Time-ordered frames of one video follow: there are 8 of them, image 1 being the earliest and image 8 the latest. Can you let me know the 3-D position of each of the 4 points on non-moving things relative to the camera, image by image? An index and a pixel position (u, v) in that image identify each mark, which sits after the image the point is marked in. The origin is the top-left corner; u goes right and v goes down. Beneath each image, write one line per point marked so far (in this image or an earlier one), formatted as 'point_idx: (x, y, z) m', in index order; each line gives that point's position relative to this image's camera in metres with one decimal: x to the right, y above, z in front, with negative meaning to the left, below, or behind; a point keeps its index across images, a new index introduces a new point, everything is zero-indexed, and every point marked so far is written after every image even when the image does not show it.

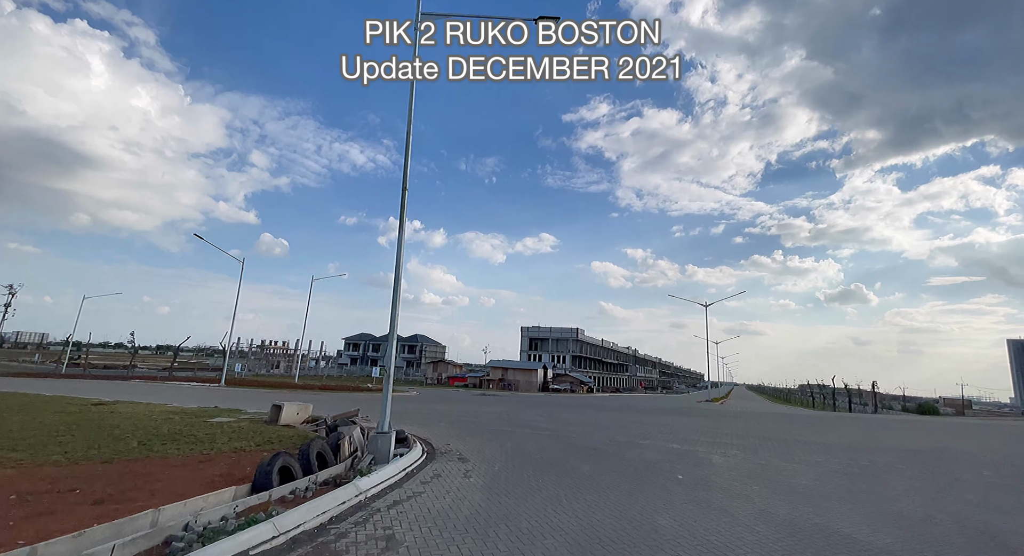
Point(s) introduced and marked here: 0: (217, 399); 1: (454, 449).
0: (-11.3, -4.7, +18.6) m
1: (-1.2, -3.4, +9.6) m
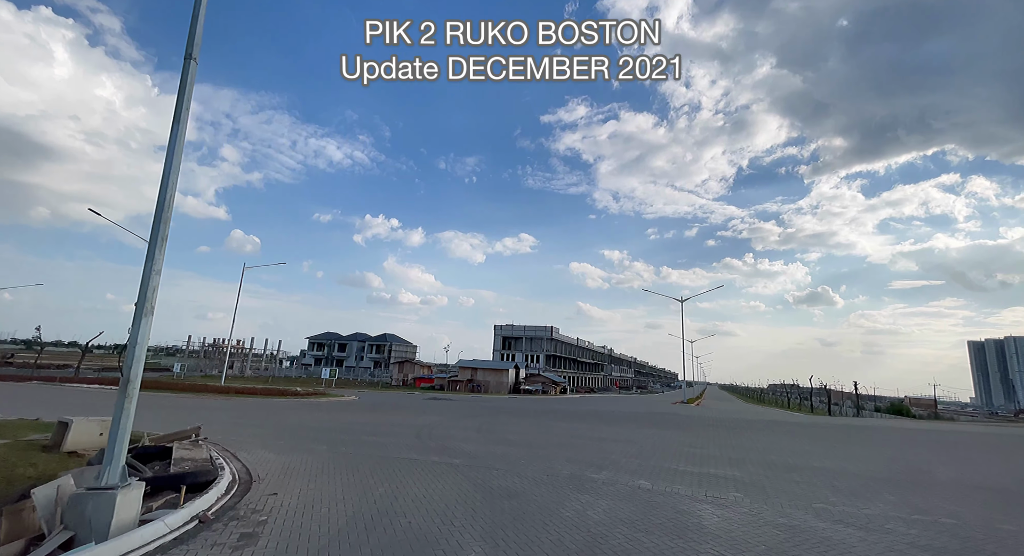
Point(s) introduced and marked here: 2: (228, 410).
0: (-13.4, -3.9, +14.1) m
1: (-2.8, -2.6, +5.6) m
2: (-10.8, -5.0, +18.4) m
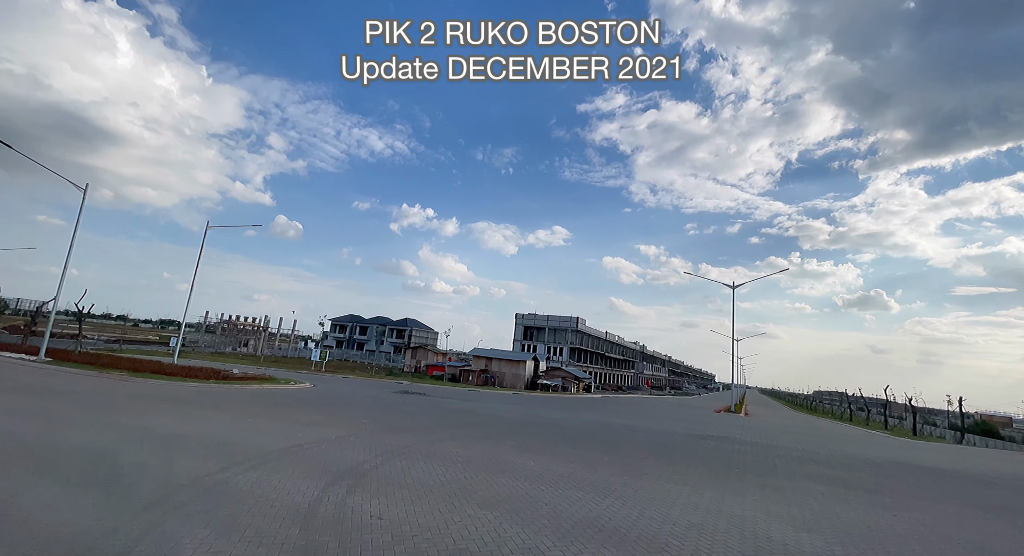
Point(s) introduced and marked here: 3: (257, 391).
0: (-14.5, -1.9, +8.5) m
1: (-4.5, -1.2, -0.8) m
2: (-11.7, -3.1, +12.5) m
3: (-9.5, -4.2, +18.0) m
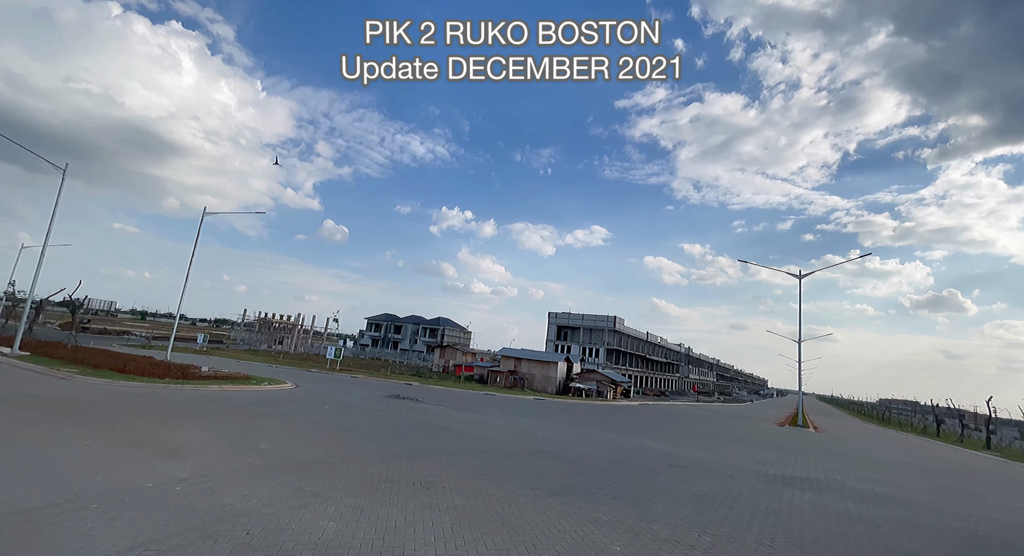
0: (-15.2, -1.3, +5.7) m
1: (-6.0, -0.5, -4.4) m
2: (-12.0, -2.5, +9.5) m
3: (-9.4, -3.6, +14.8) m
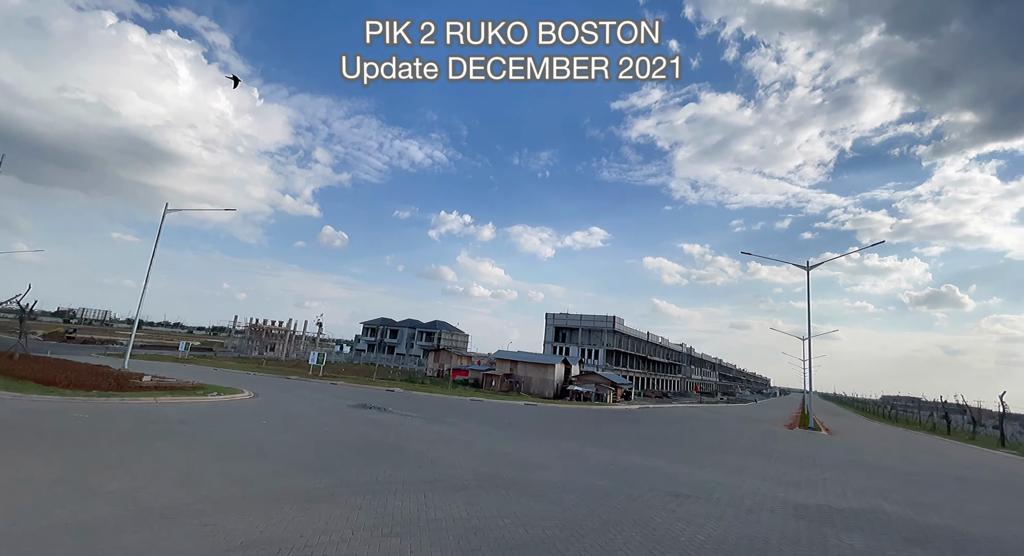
0: (-15.9, -1.2, +3.6) m
1: (-6.7, -0.1, -6.5) m
2: (-12.7, -2.3, +7.4) m
3: (-10.0, -3.4, +12.7) m
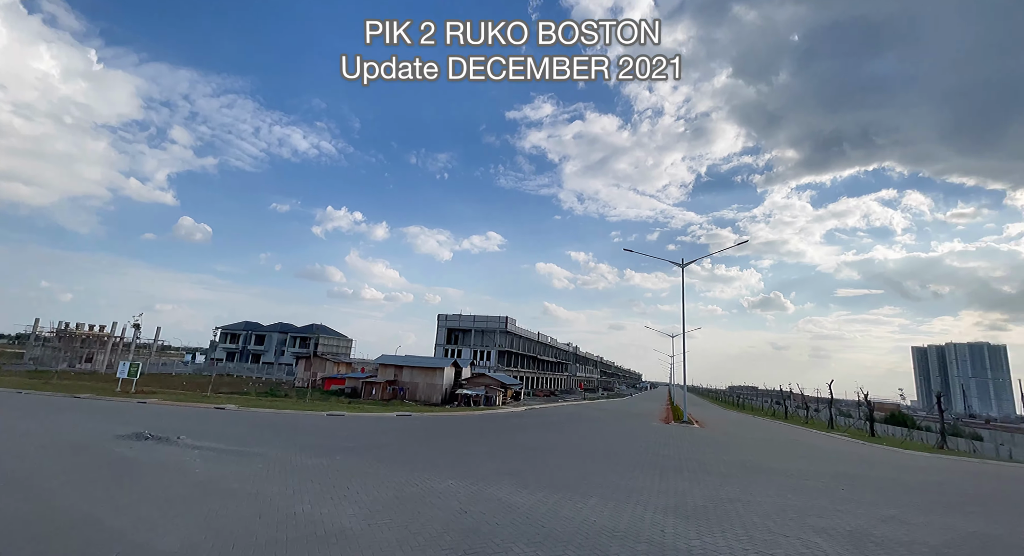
0: (-15.8, -0.3, -3.7) m
1: (-4.6, +0.6, -11.5) m
2: (-13.6, -1.5, +0.6) m
3: (-12.2, -2.7, +6.4) m
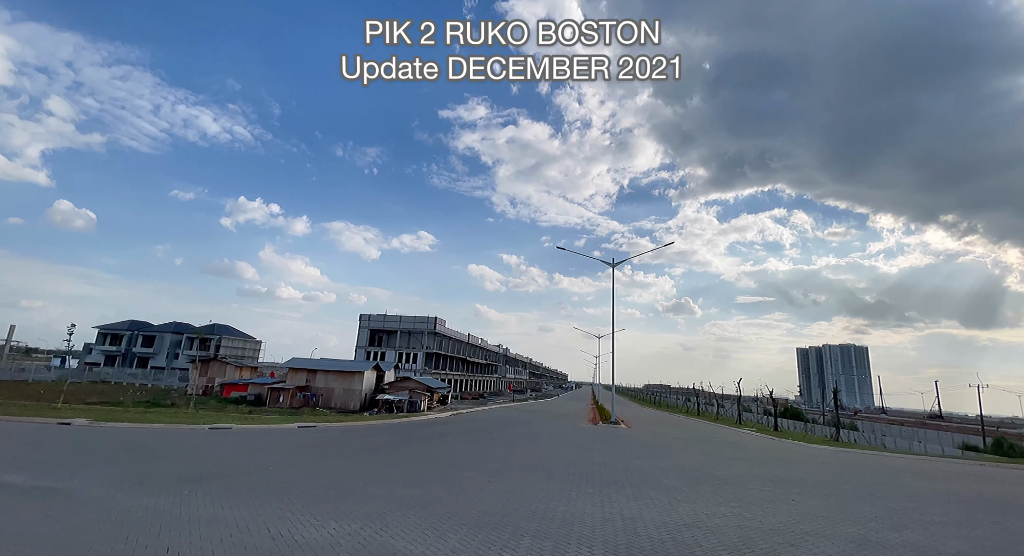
0: (-15.1, +0.5, -8.7) m
1: (-2.9, +1.3, -14.8) m
2: (-13.5, -0.8, -4.0) m
3: (-13.0, -2.0, +1.9) m
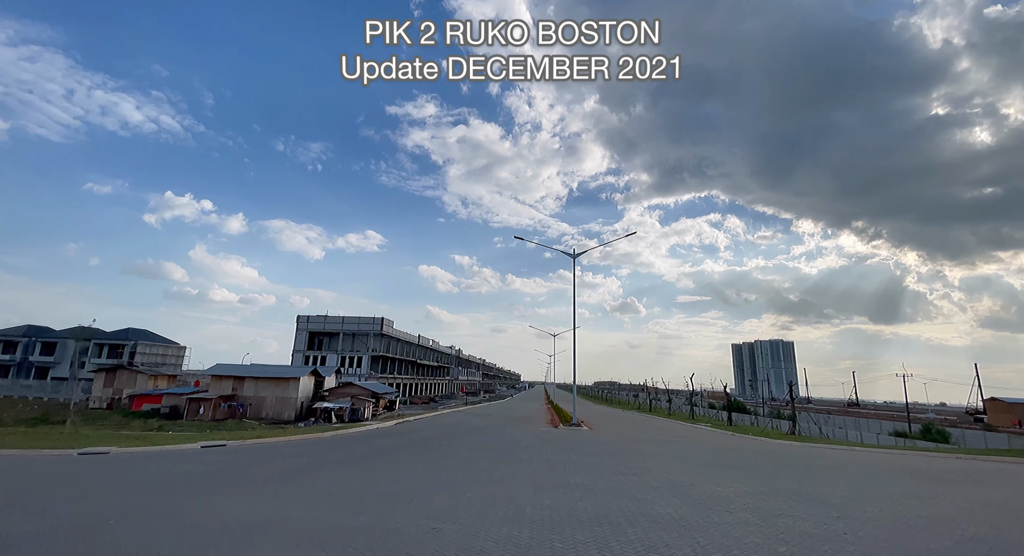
0: (-13.6, +1.2, -13.8) m
1: (-0.8, +2.0, -18.6) m
2: (-12.4, -0.1, -9.0) m
3: (-12.5, -1.3, -3.1) m
